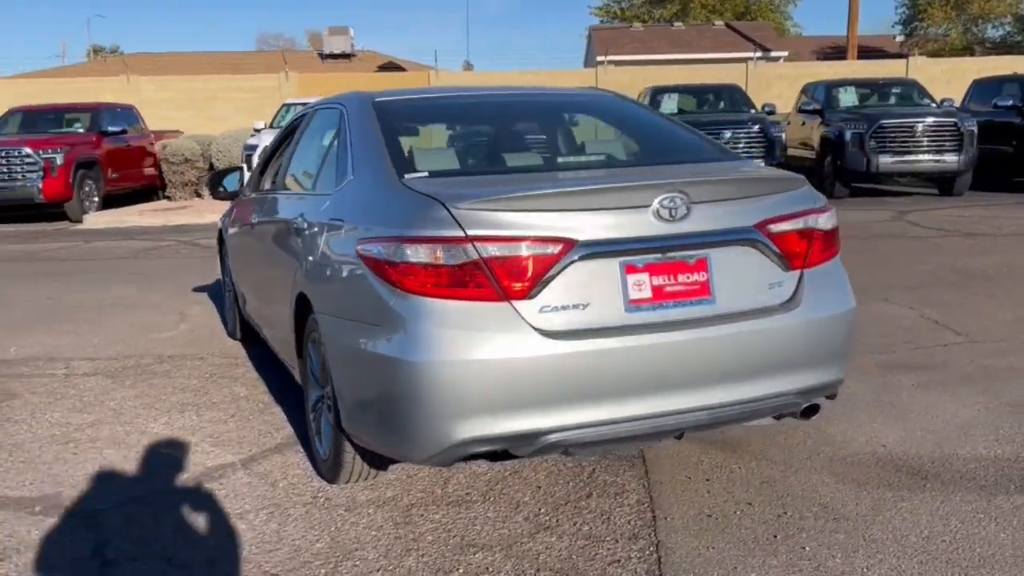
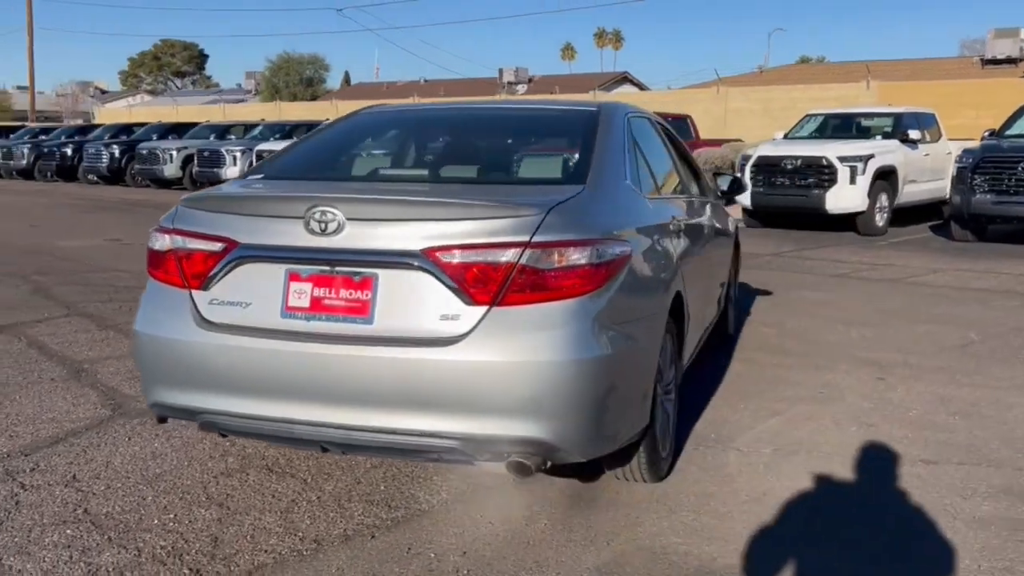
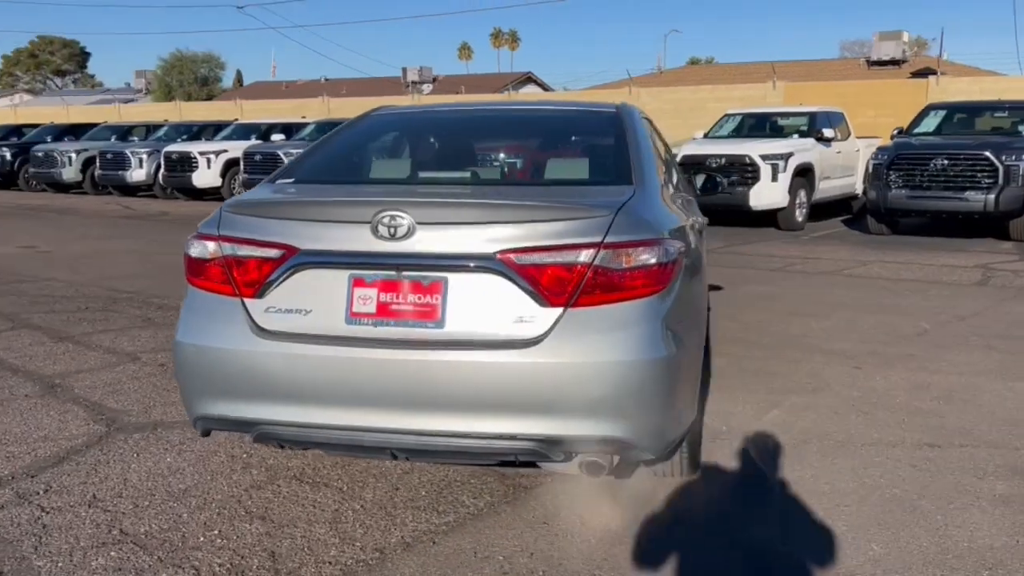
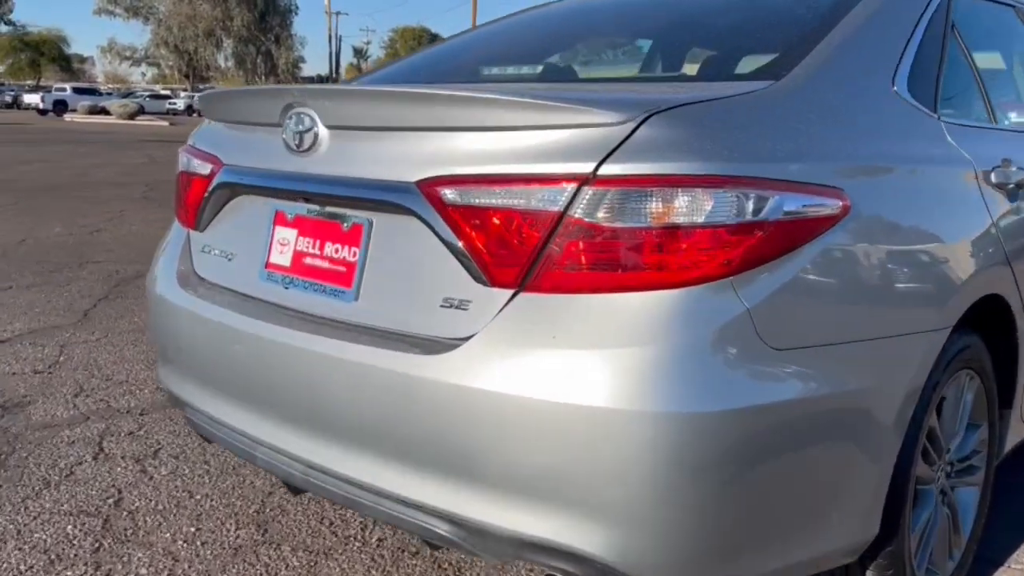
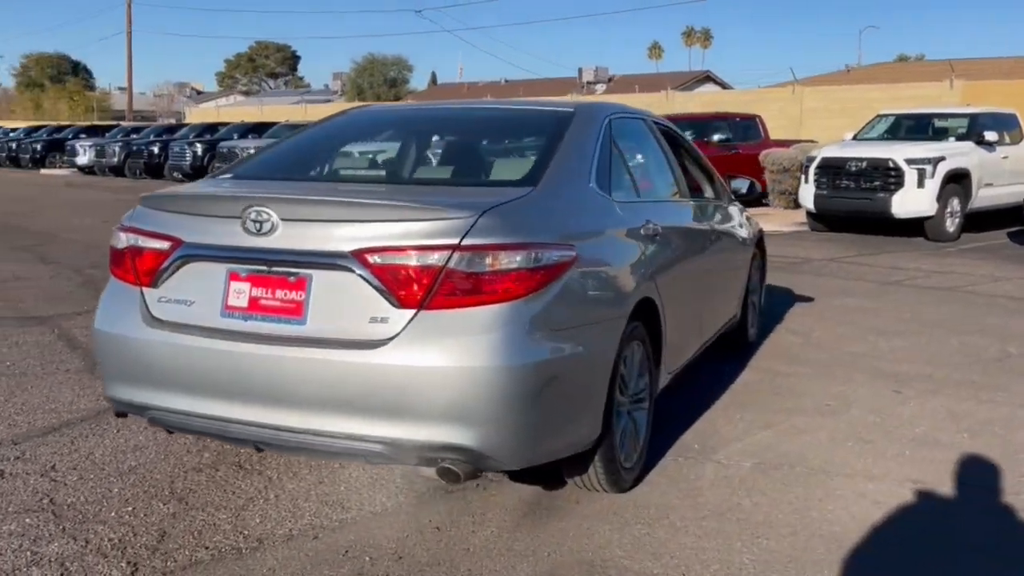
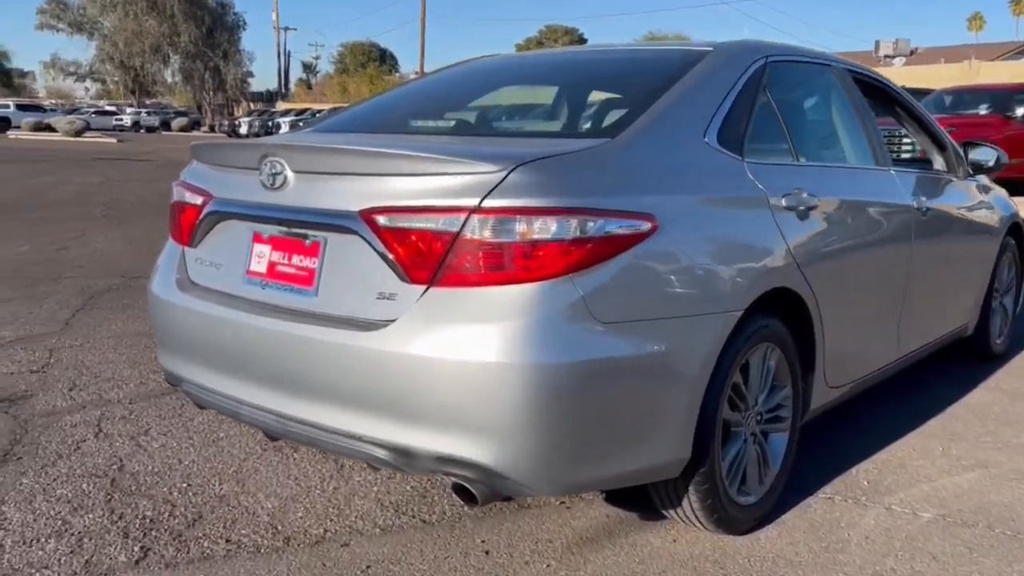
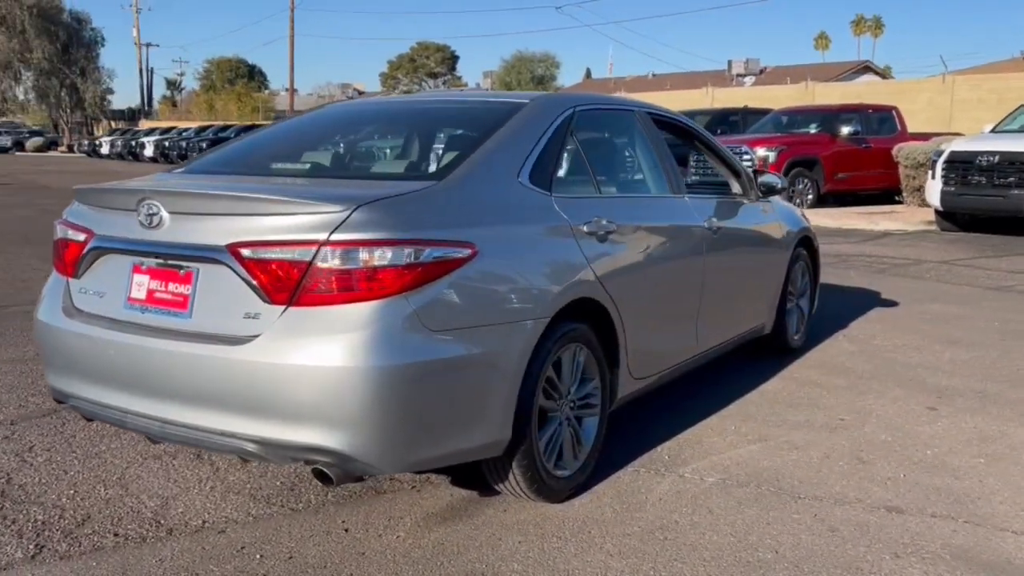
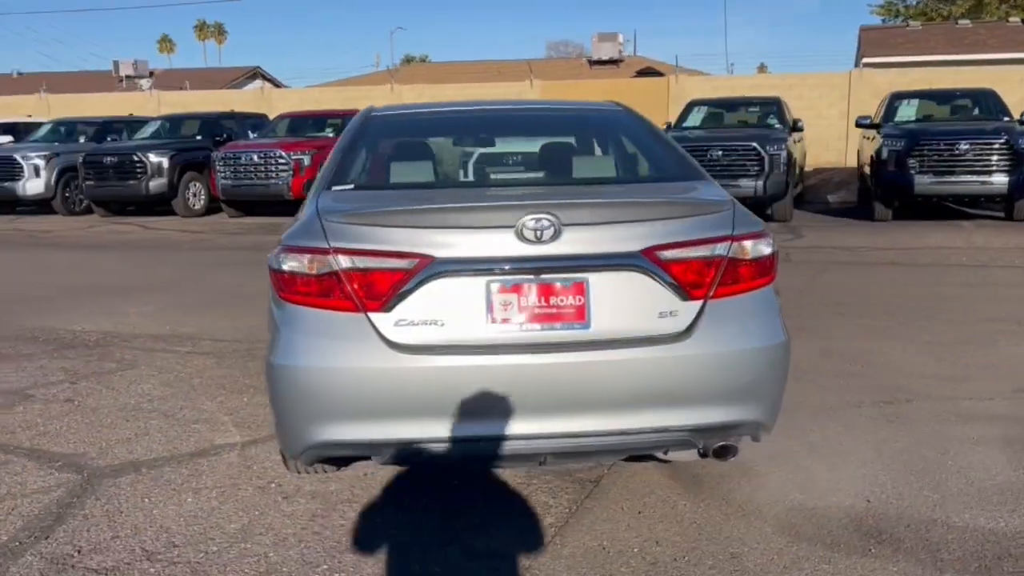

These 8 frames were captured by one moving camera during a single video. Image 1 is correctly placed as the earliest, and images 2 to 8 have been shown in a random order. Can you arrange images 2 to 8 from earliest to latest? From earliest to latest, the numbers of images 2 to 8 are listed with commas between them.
8, 3, 2, 5, 7, 6, 4
